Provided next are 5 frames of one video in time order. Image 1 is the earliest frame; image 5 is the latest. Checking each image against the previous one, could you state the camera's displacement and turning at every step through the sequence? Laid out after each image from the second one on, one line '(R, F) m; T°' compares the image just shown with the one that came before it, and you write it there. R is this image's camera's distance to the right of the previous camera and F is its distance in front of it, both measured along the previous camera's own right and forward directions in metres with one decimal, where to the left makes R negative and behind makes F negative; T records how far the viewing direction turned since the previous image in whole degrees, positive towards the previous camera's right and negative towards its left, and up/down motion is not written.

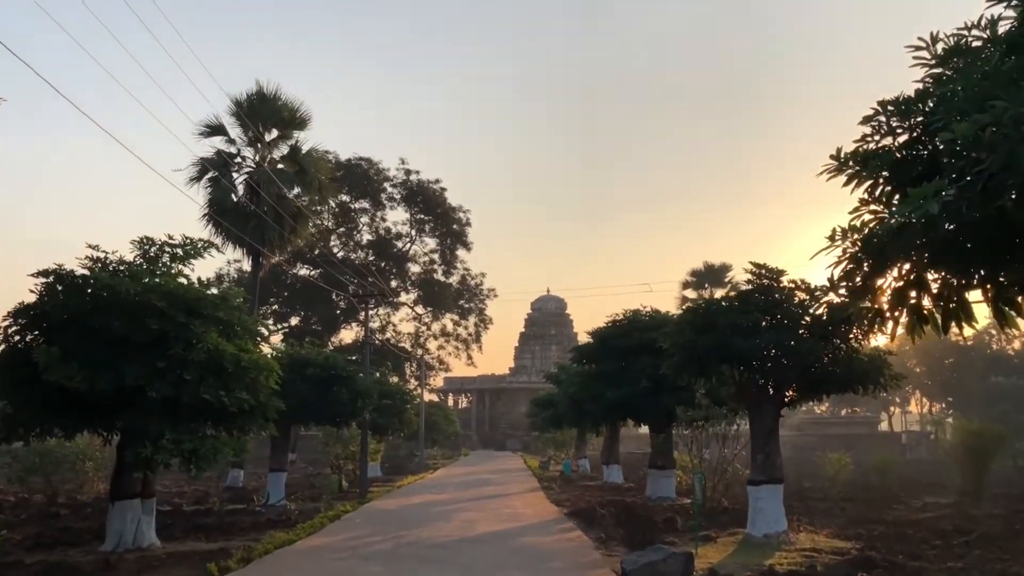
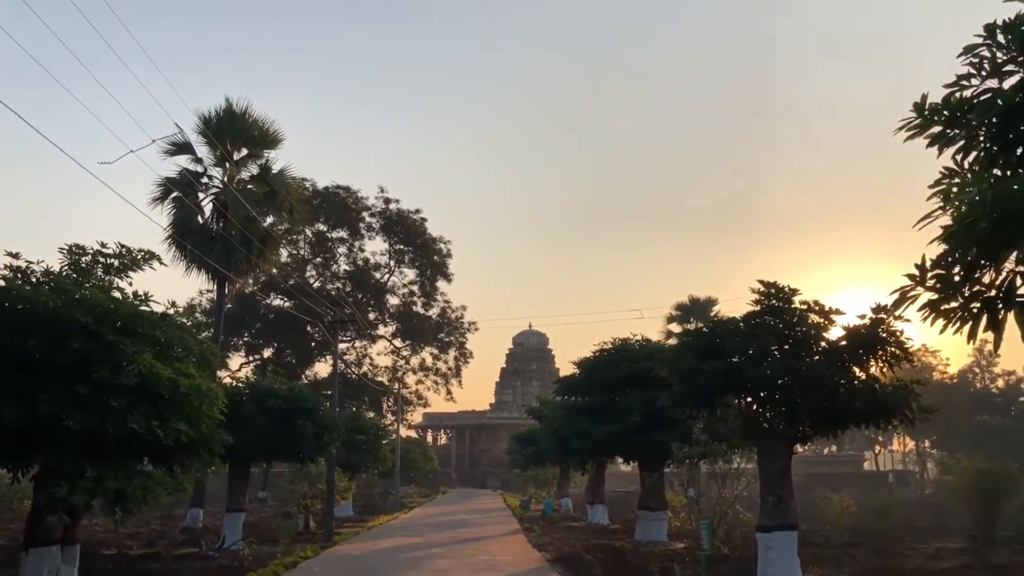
(0.0, +1.8) m; +1°
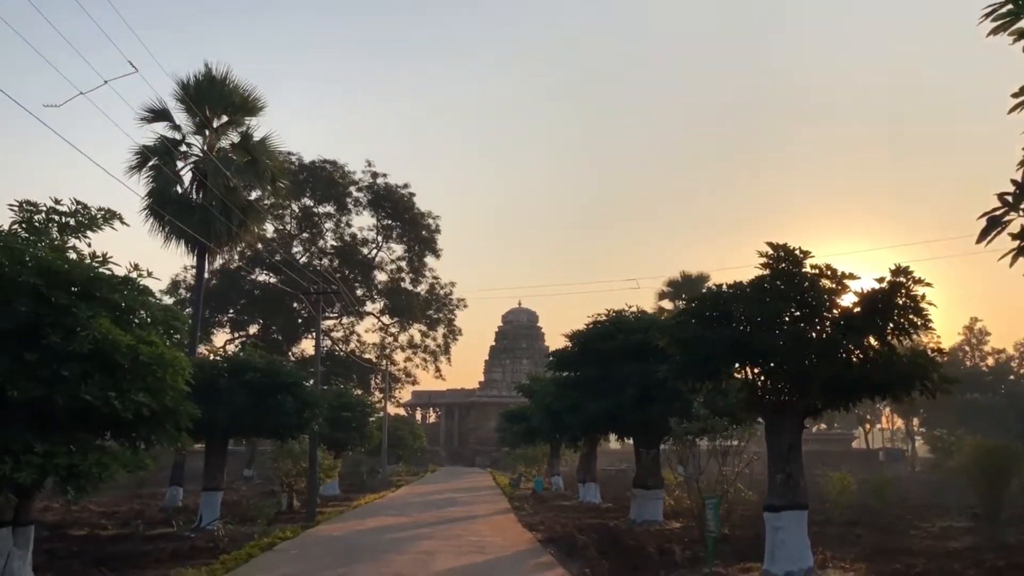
(0.0, +1.0) m; +1°
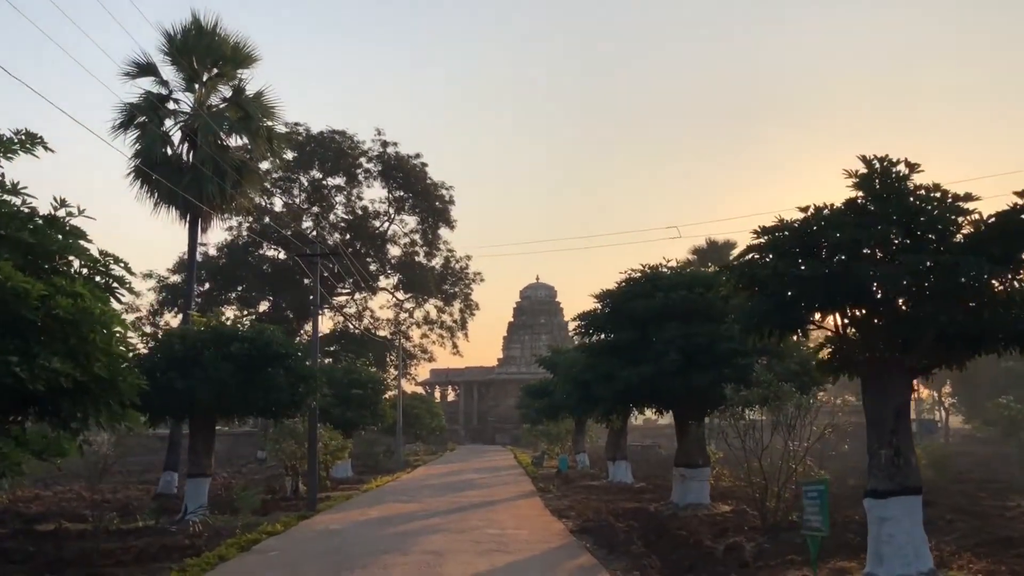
(-0.1, +2.8) m; -1°
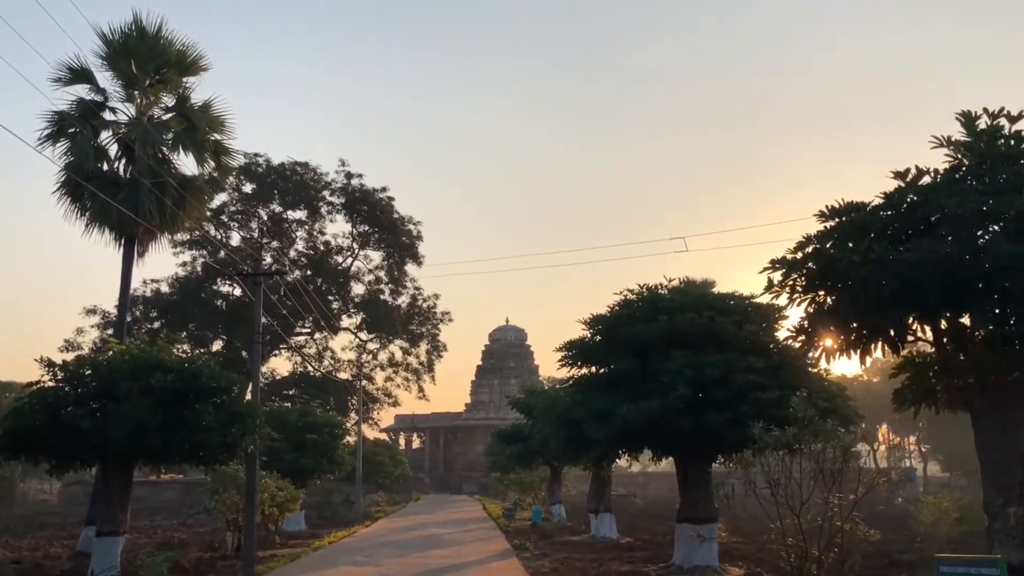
(-0.2, +2.8) m; +2°
